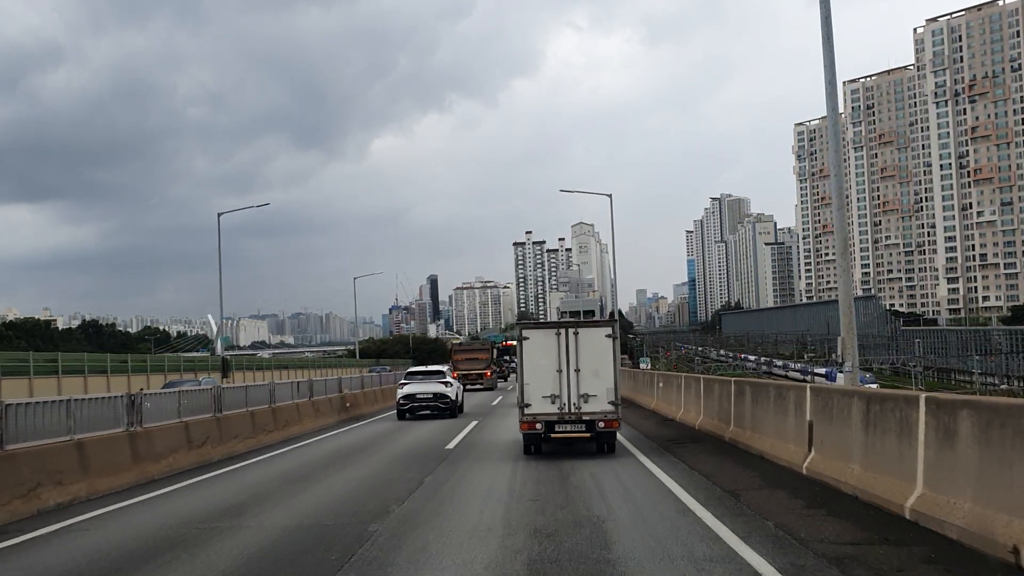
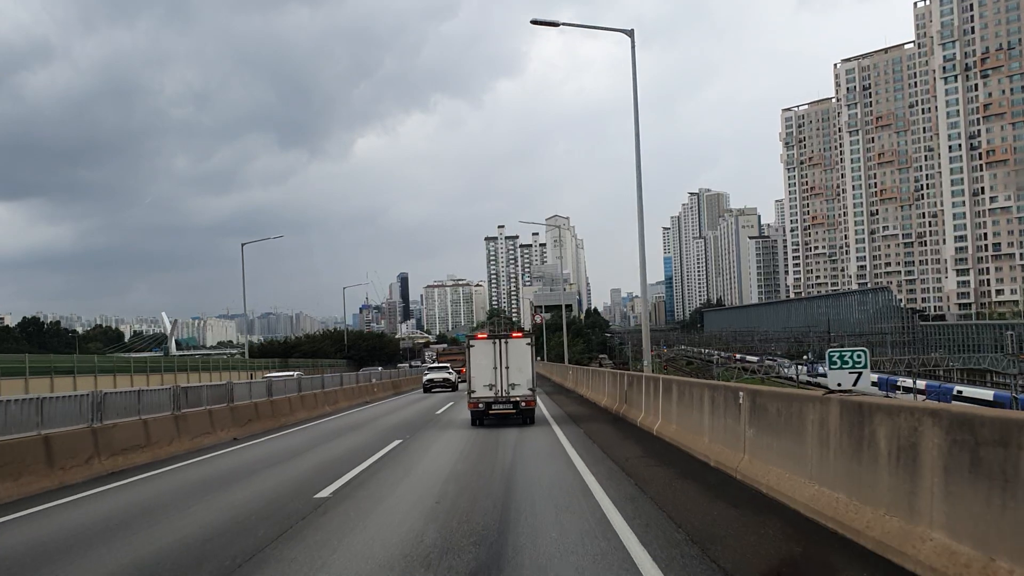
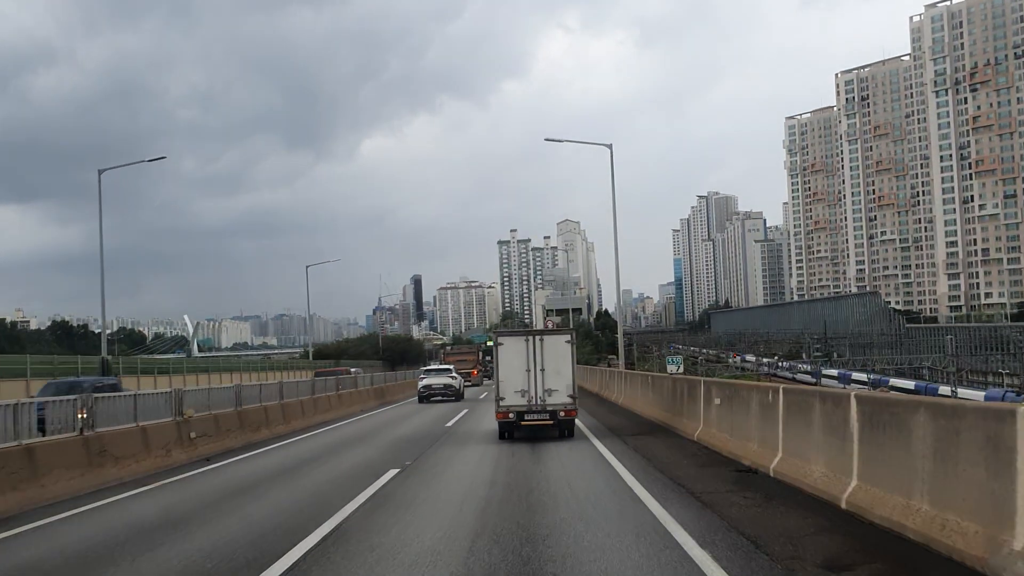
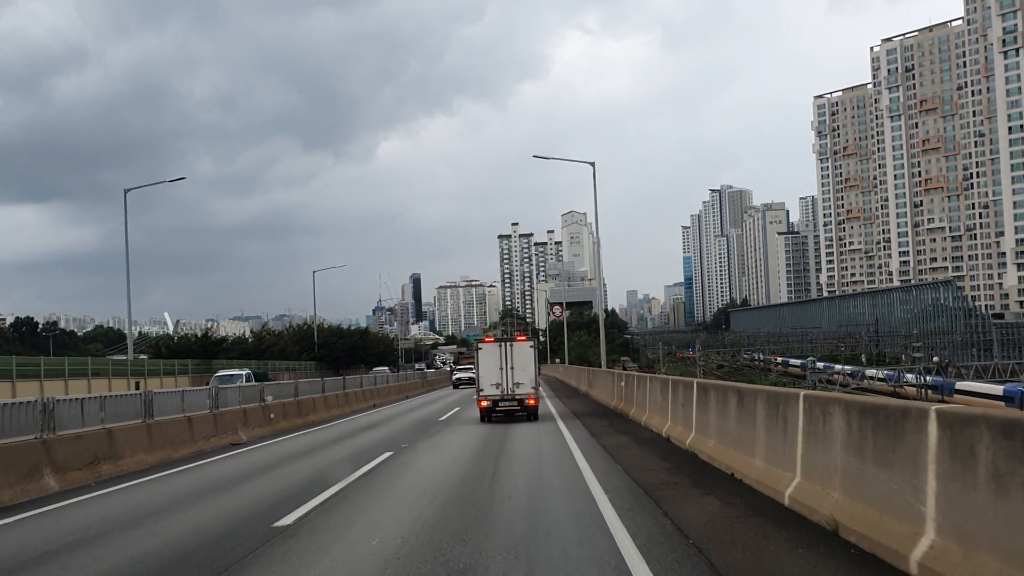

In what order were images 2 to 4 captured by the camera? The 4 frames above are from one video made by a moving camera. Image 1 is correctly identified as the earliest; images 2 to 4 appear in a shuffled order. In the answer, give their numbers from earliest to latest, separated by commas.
3, 2, 4
